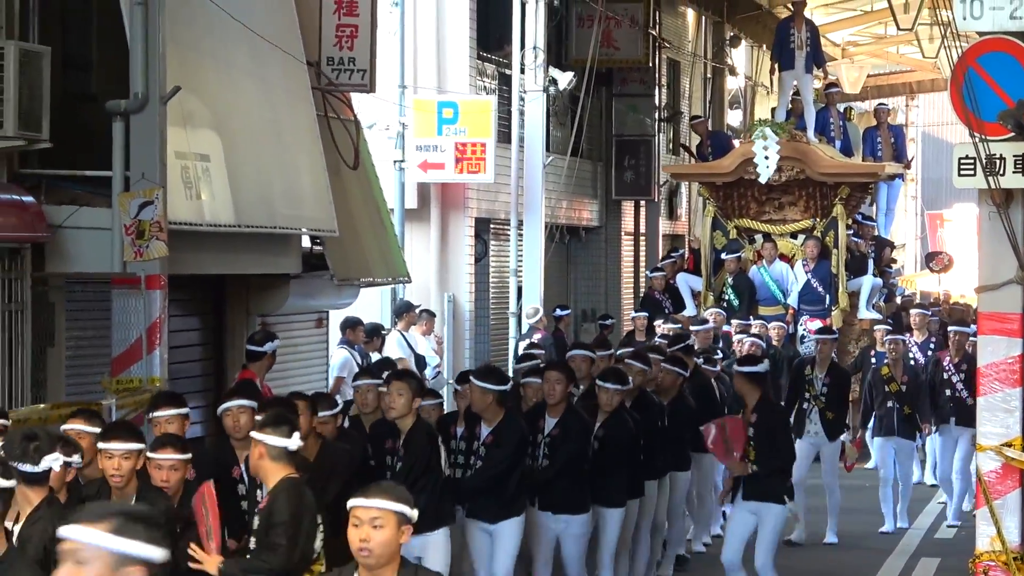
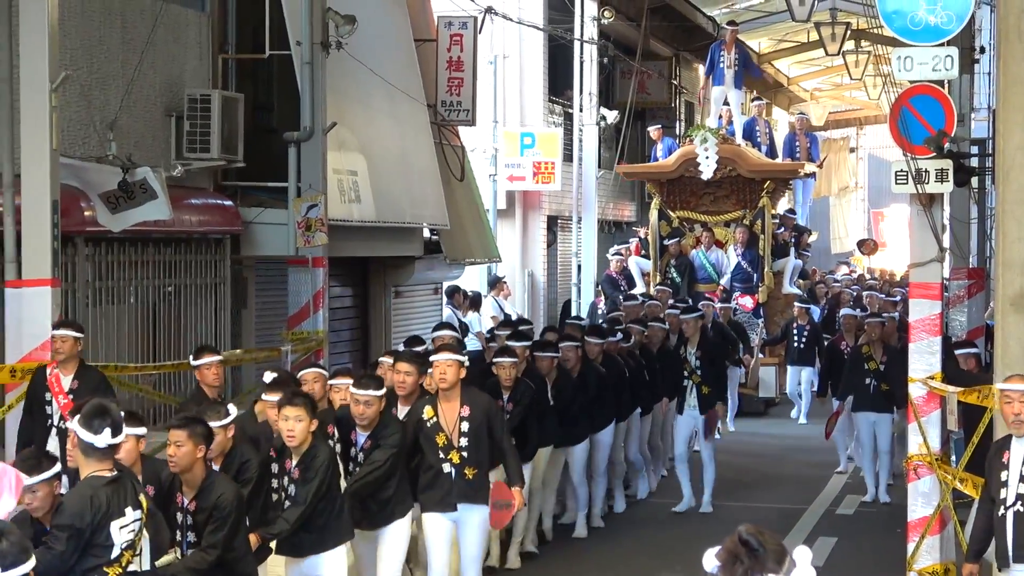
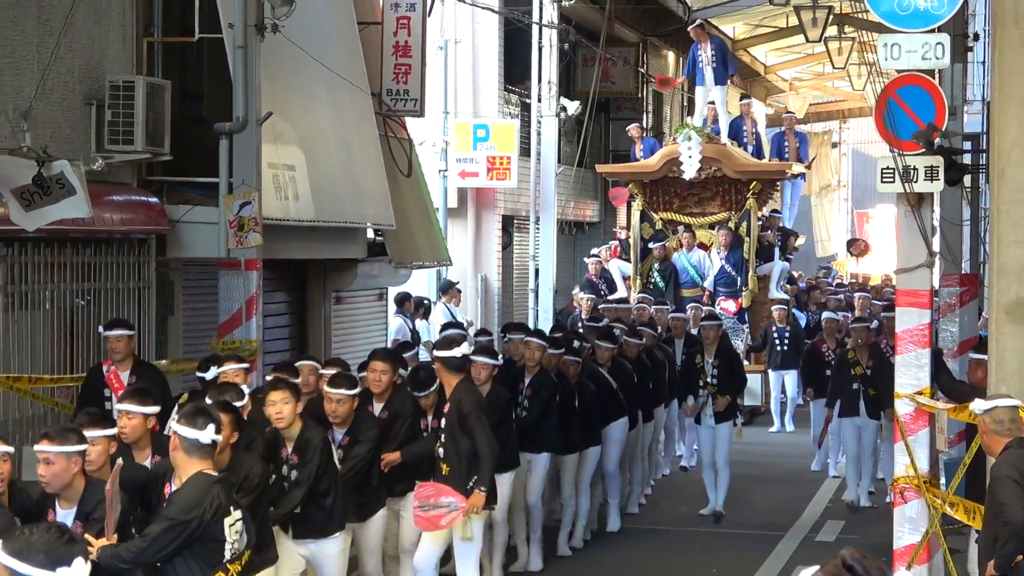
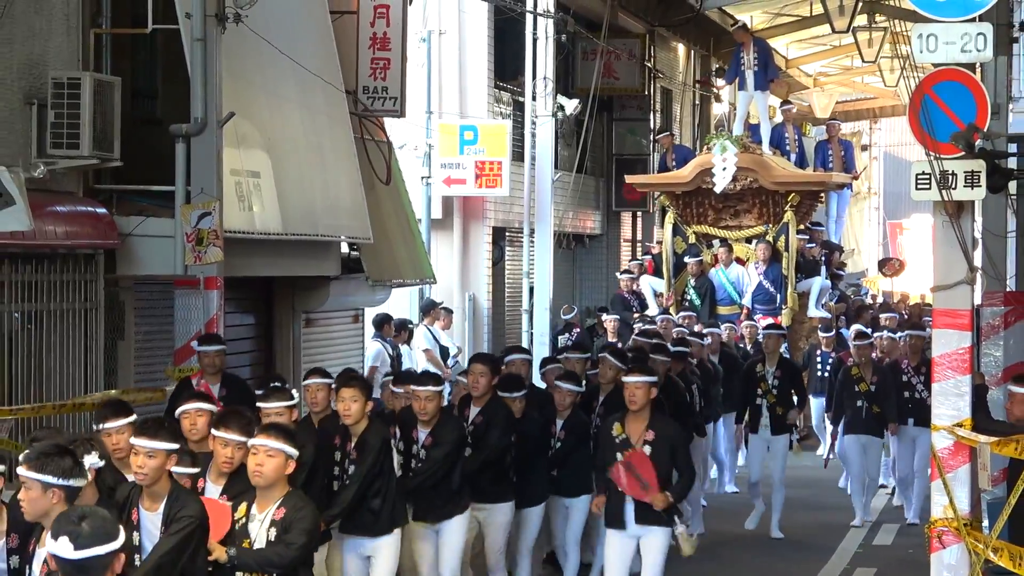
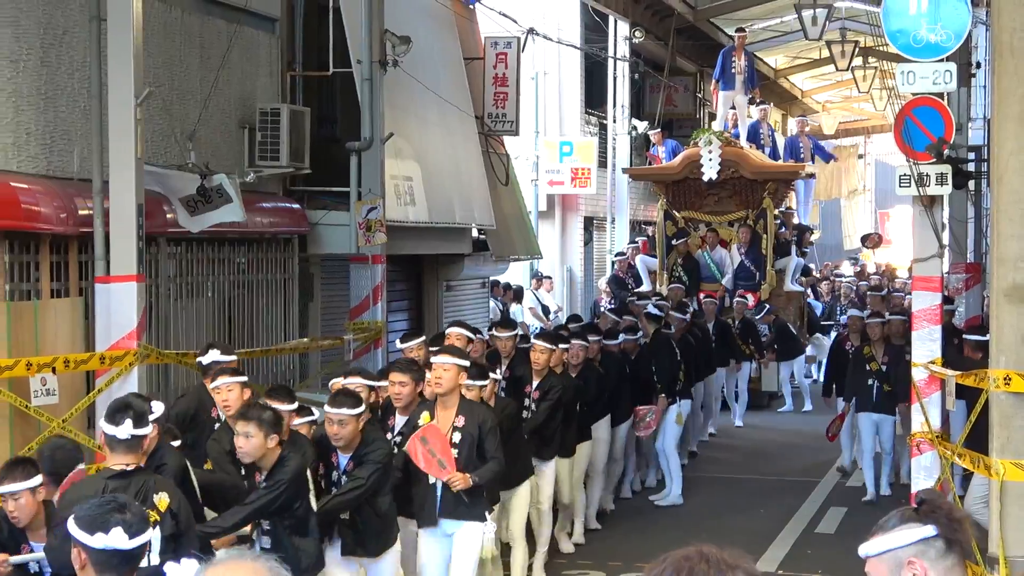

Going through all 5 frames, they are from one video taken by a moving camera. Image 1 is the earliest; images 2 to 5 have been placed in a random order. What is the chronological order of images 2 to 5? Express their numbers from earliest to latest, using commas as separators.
4, 3, 2, 5
